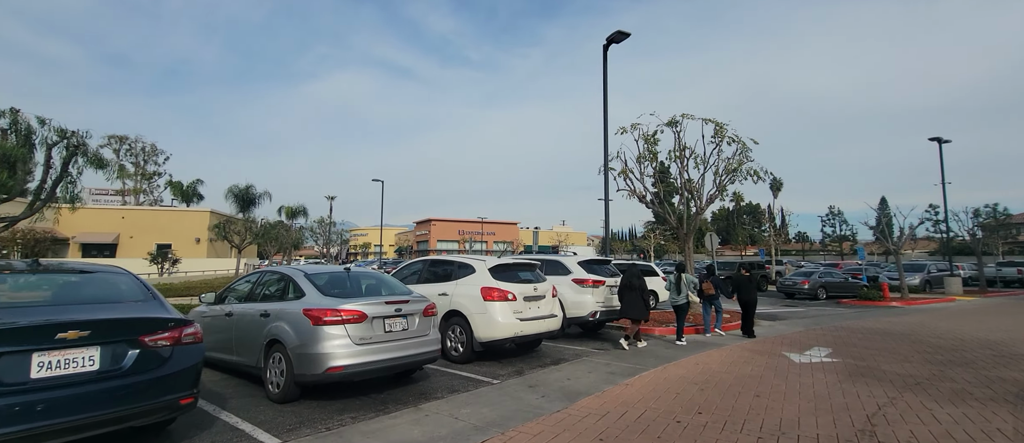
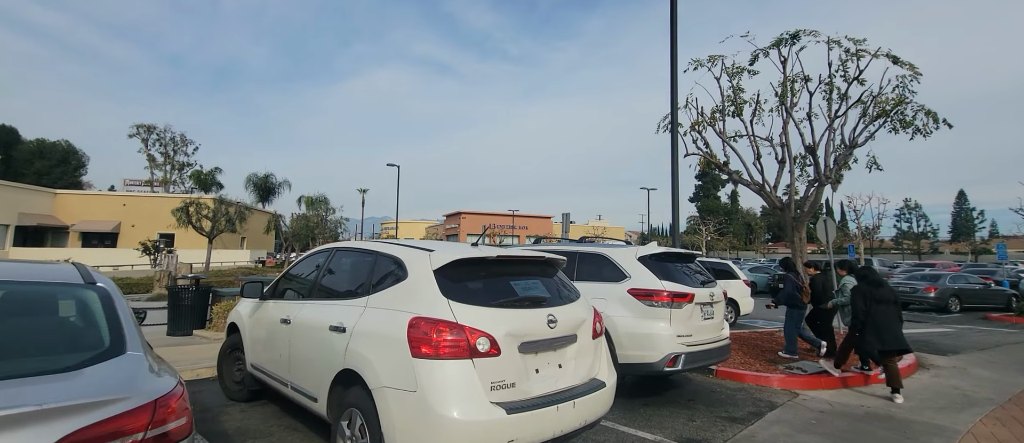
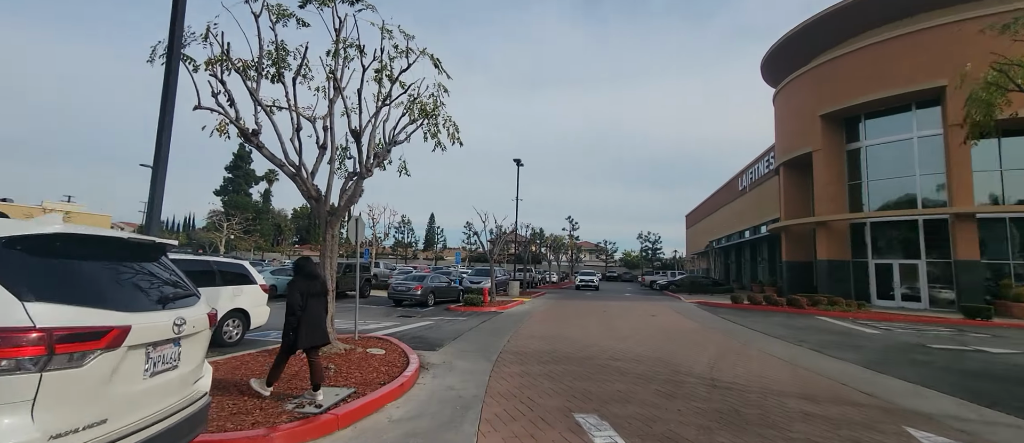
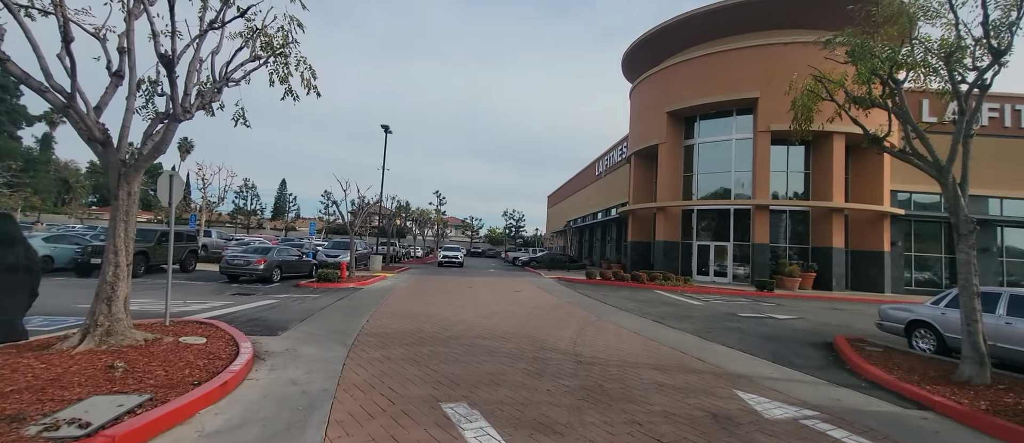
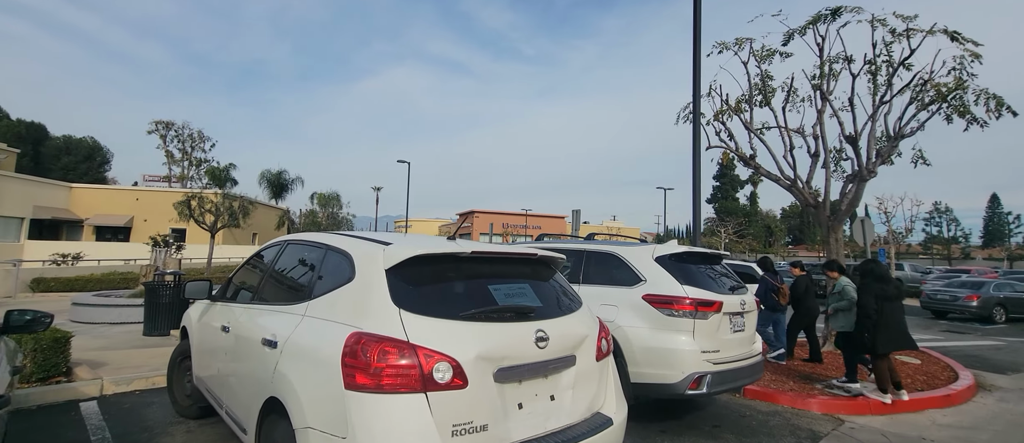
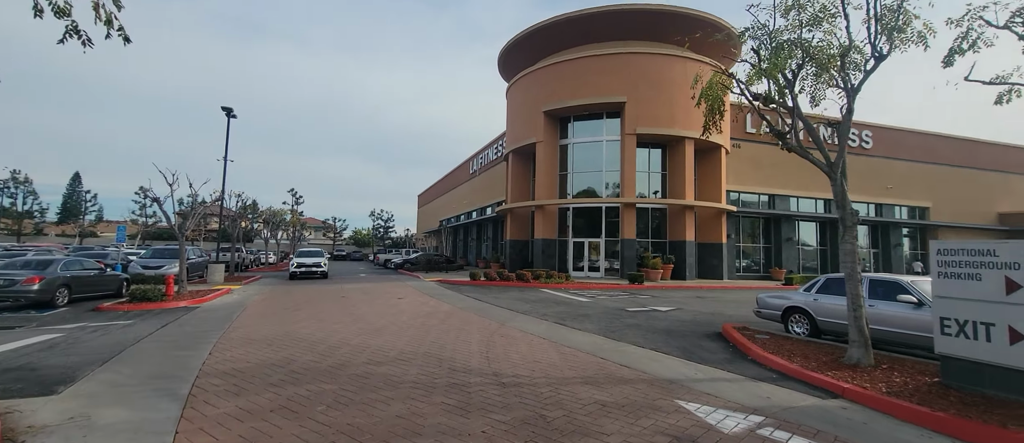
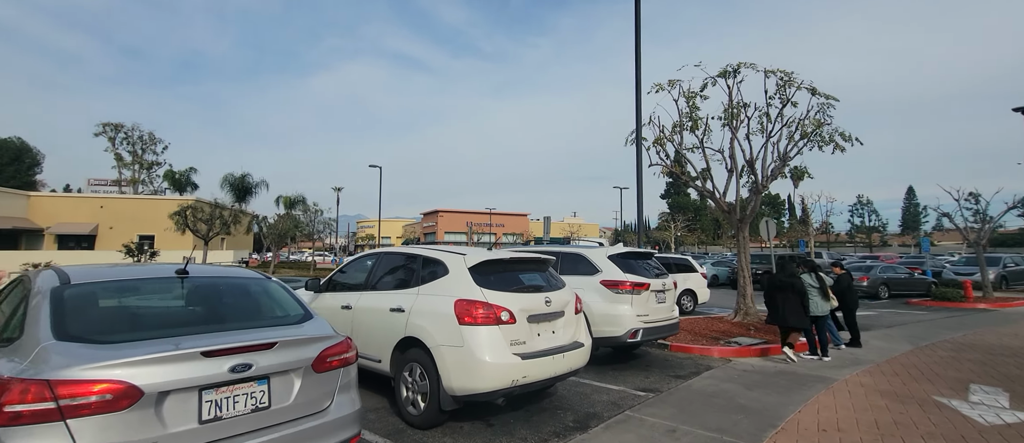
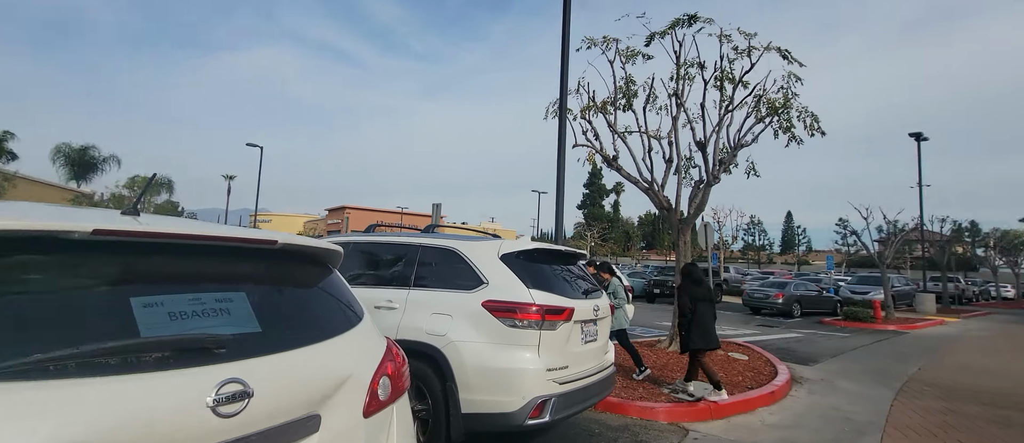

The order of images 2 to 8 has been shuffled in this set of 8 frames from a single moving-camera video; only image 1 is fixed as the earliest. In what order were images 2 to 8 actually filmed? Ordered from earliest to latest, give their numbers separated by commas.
7, 2, 5, 8, 3, 4, 6
